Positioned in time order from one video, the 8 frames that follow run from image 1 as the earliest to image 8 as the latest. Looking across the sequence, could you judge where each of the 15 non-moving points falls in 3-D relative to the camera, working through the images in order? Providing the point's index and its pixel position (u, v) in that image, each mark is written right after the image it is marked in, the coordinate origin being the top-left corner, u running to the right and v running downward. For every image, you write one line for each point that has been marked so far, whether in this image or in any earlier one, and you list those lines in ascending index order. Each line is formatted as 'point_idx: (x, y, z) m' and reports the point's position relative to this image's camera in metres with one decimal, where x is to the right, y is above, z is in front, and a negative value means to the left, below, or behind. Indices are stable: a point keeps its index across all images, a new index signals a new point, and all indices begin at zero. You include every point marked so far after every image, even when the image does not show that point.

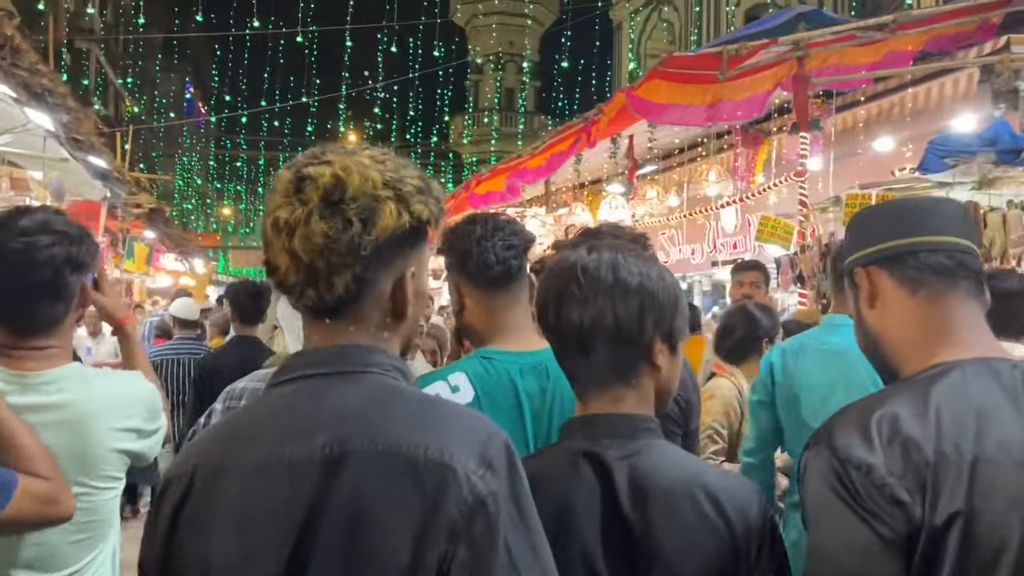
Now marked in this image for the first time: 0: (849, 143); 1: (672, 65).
0: (+3.3, +1.4, +7.8) m
1: (+1.3, +1.9, +6.7) m
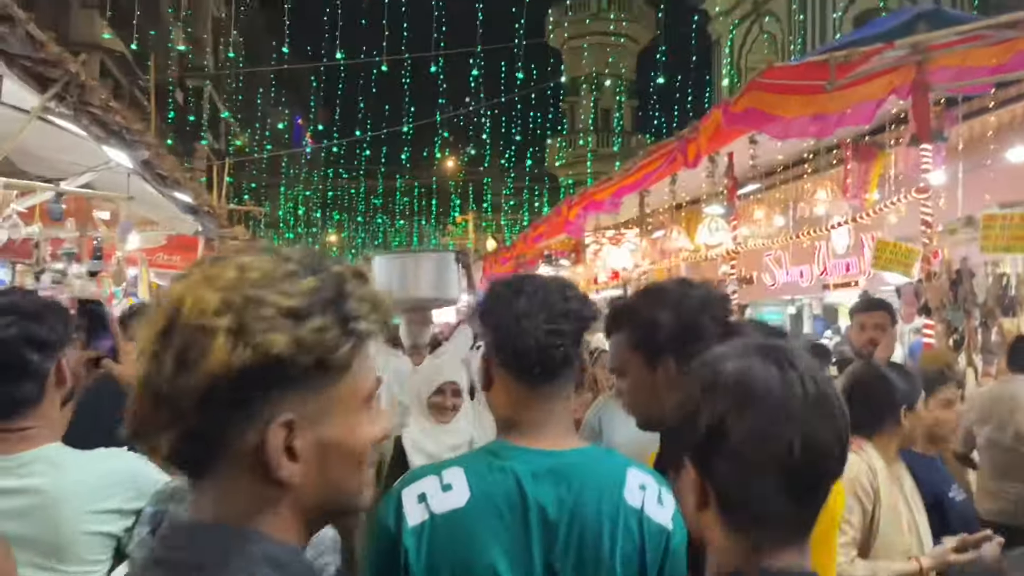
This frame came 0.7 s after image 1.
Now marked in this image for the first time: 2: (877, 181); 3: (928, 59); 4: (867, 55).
0: (+4.1, +1.2, +6.9) m
1: (+2.0, +1.6, +6.1) m
2: (+3.4, +1.0, +7.5) m
3: (+2.8, +1.5, +5.3) m
4: (+2.5, +1.6, +5.6) m
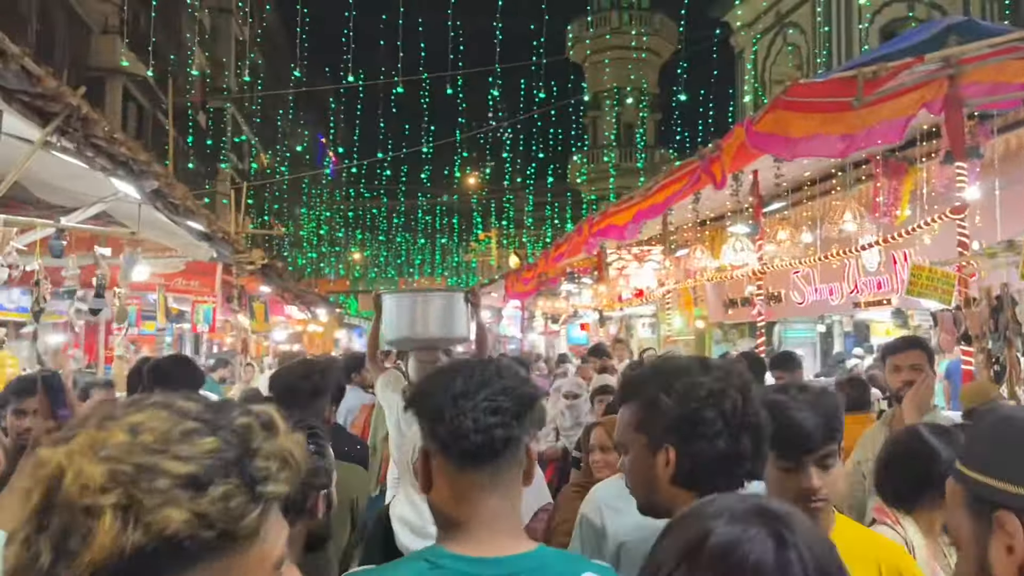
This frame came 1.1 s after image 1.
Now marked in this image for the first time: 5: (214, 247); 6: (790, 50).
0: (+4.2, +1.0, +6.6) m
1: (+2.1, +1.4, +5.9) m
2: (+3.6, +0.8, +7.2) m
3: (+2.9, +1.4, +5.0) m
4: (+2.6, +1.5, +5.4) m
5: (-3.3, +0.5, +8.7) m
6: (+5.6, +4.8, +16.1) m
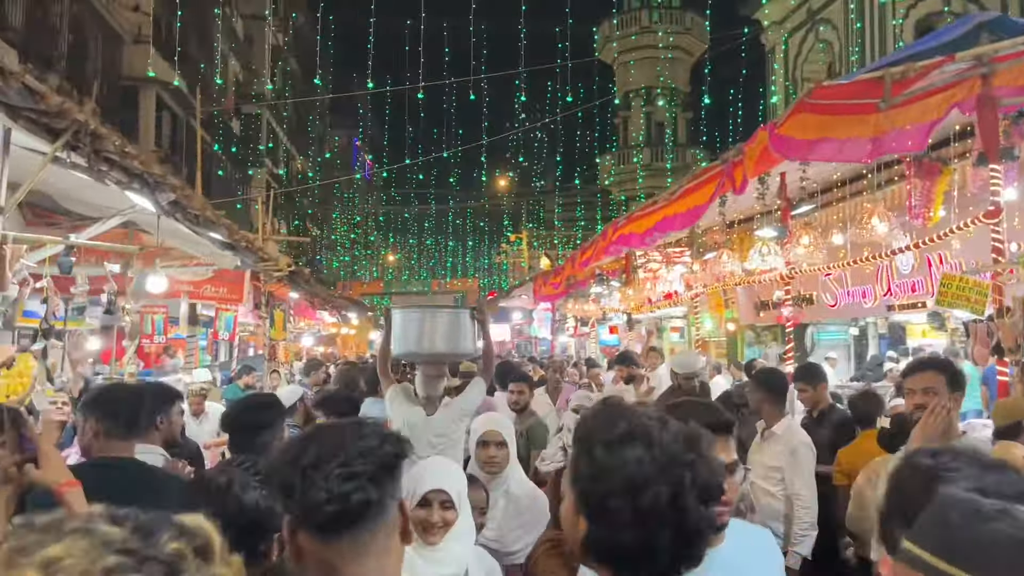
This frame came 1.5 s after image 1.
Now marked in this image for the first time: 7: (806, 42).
0: (+4.3, +0.9, +6.4) m
1: (+2.2, +1.4, +5.7) m
2: (+3.7, +0.8, +6.9) m
3: (+2.9, +1.3, +4.8) m
4: (+2.7, +1.4, +5.2) m
5: (-3.0, +0.4, +8.7) m
6: (+6.2, +4.8, +15.8) m
7: (+6.1, +5.1, +16.5) m
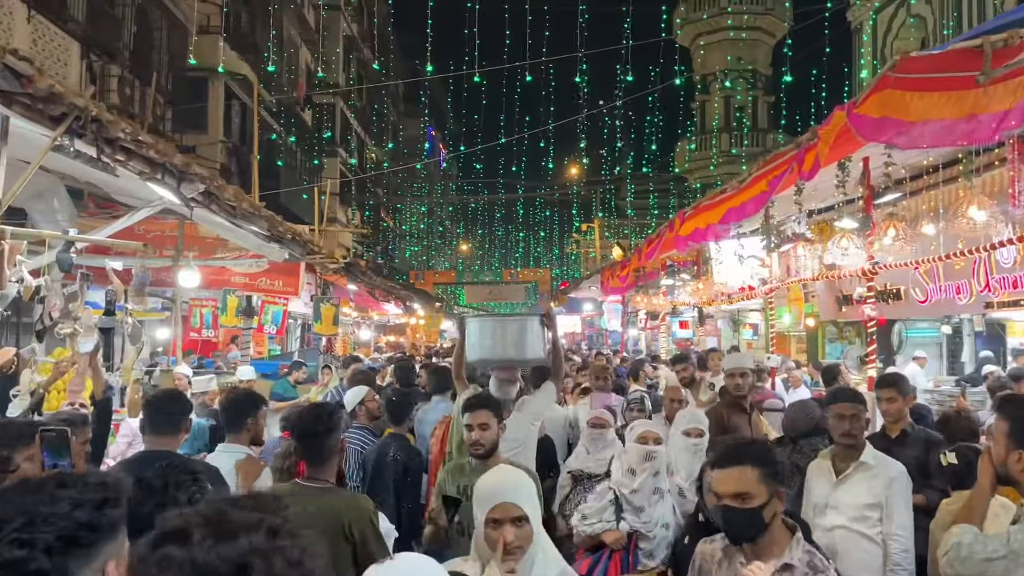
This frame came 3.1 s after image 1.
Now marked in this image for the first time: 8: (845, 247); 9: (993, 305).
0: (+4.6, +0.9, +5.4) m
1: (+2.5, +1.4, +5.0) m
2: (+4.1, +0.8, +6.1) m
3: (+3.1, +1.3, +4.0) m
4: (+2.9, +1.4, +4.4) m
5: (-2.5, +0.4, +8.5) m
6: (+7.4, +4.9, +14.6) m
7: (+7.4, +5.2, +15.2) m
8: (+3.4, +0.4, +8.0) m
9: (+5.4, -0.2, +9.0) m
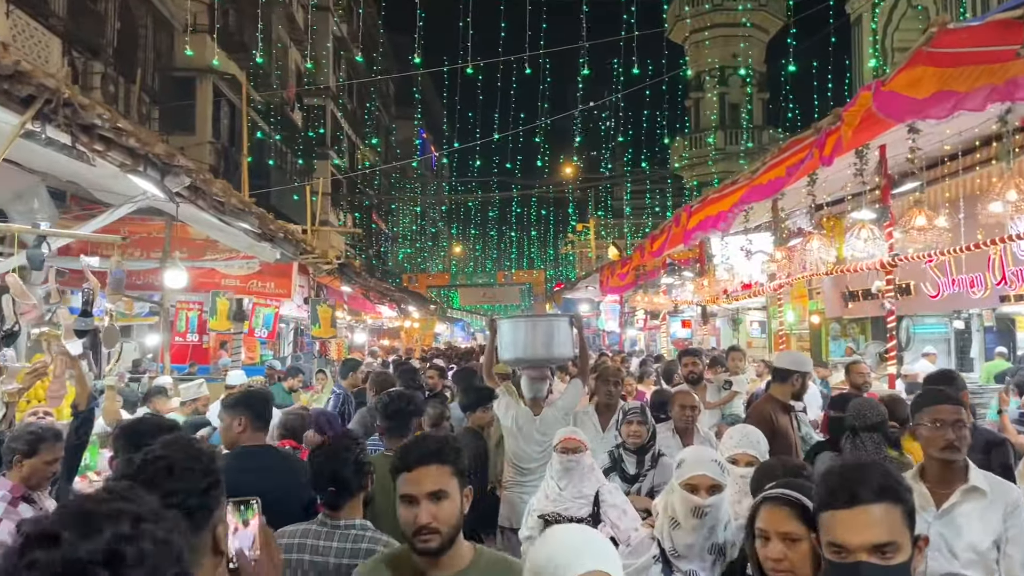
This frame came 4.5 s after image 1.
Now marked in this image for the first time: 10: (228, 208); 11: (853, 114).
0: (+4.7, +1.0, +5.1) m
1: (+2.5, +1.4, +4.7) m
2: (+4.2, +0.9, +5.8) m
3: (+3.1, +1.4, +3.7) m
4: (+2.9, +1.5, +4.1) m
5: (-2.4, +0.4, +8.2) m
6: (+7.3, +5.0, +14.3) m
7: (+7.3, +5.3, +15.0) m
8: (+3.4, +0.5, +7.7) m
9: (+5.4, -0.1, +8.7) m
10: (-2.3, +0.6, +6.4) m
11: (+2.4, +1.2, +5.6) m
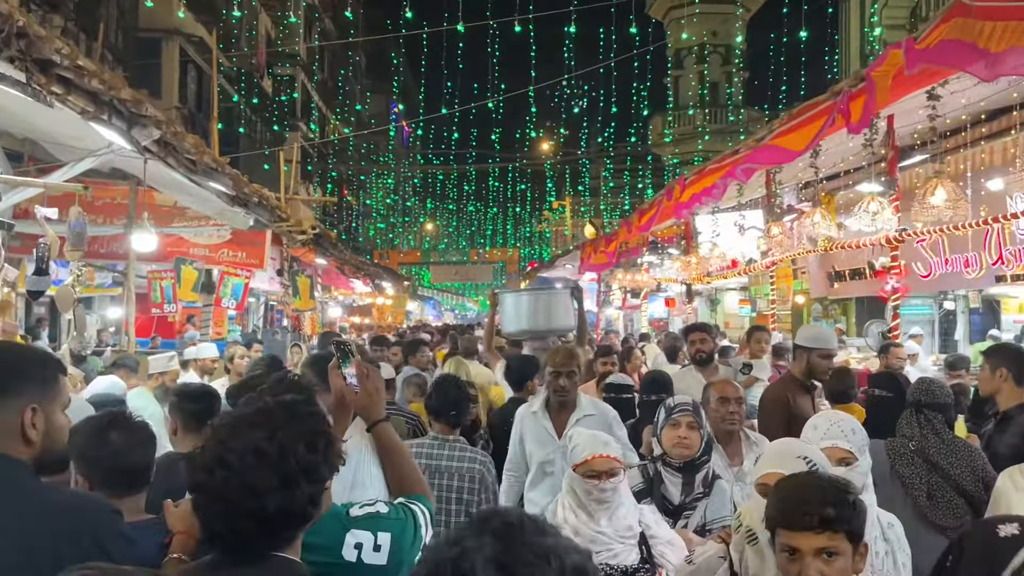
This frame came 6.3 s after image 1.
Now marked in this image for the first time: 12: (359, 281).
0: (+4.7, +1.1, +4.9) m
1: (+2.6, +1.6, +4.4) m
2: (+4.2, +1.0, +5.5) m
3: (+3.2, +1.5, +3.4) m
4: (+3.0, +1.6, +3.8) m
5: (-2.5, +0.7, +7.7) m
6: (+7.0, +5.3, +14.0) m
7: (+7.0, +5.7, +14.7) m
8: (+3.3, +0.7, +7.4) m
9: (+5.3, +0.1, +8.5) m
10: (-2.3, +0.9, +5.9) m
11: (+2.4, +1.4, +5.3) m
12: (-3.8, +0.1, +19.6) m
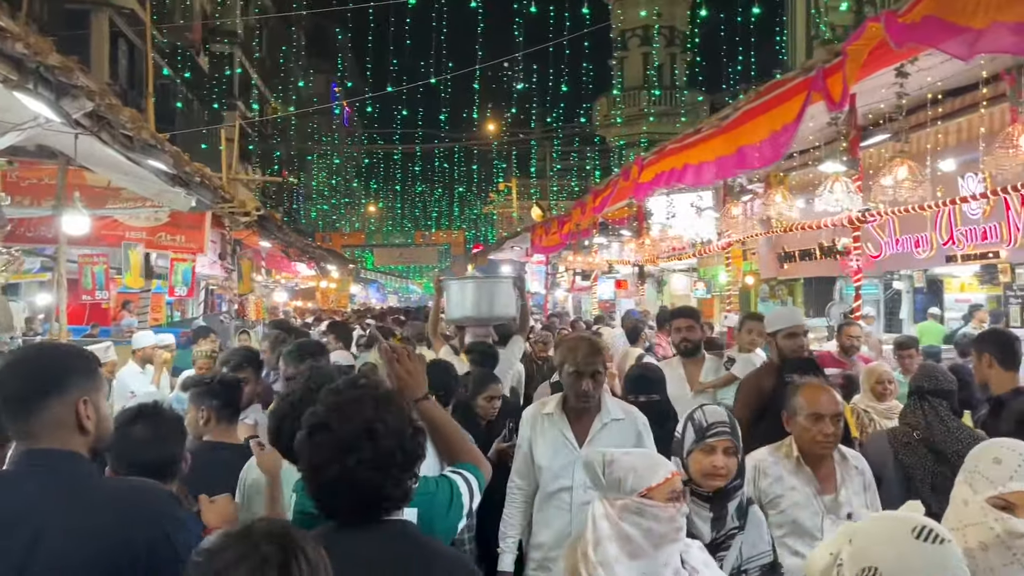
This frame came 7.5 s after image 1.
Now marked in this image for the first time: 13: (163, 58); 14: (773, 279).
0: (+4.5, +1.3, +5.0) m
1: (+2.4, +1.7, +4.3) m
2: (+3.9, +1.2, +5.5) m
3: (+3.1, +1.6, +3.4) m
4: (+2.9, +1.7, +3.7) m
5: (-2.9, +0.9, +7.2) m
6: (+6.1, +5.7, +14.2) m
7: (+6.0, +6.0, +14.8) m
8: (+2.9, +0.9, +7.4) m
9: (+4.8, +0.3, +8.6) m
10: (-2.6, +1.0, +5.5) m
11: (+2.2, +1.5, +5.1) m
12: (-5.0, +0.5, +19.1) m
13: (-8.2, +5.3, +18.7) m
14: (+4.3, +0.2, +13.1) m
